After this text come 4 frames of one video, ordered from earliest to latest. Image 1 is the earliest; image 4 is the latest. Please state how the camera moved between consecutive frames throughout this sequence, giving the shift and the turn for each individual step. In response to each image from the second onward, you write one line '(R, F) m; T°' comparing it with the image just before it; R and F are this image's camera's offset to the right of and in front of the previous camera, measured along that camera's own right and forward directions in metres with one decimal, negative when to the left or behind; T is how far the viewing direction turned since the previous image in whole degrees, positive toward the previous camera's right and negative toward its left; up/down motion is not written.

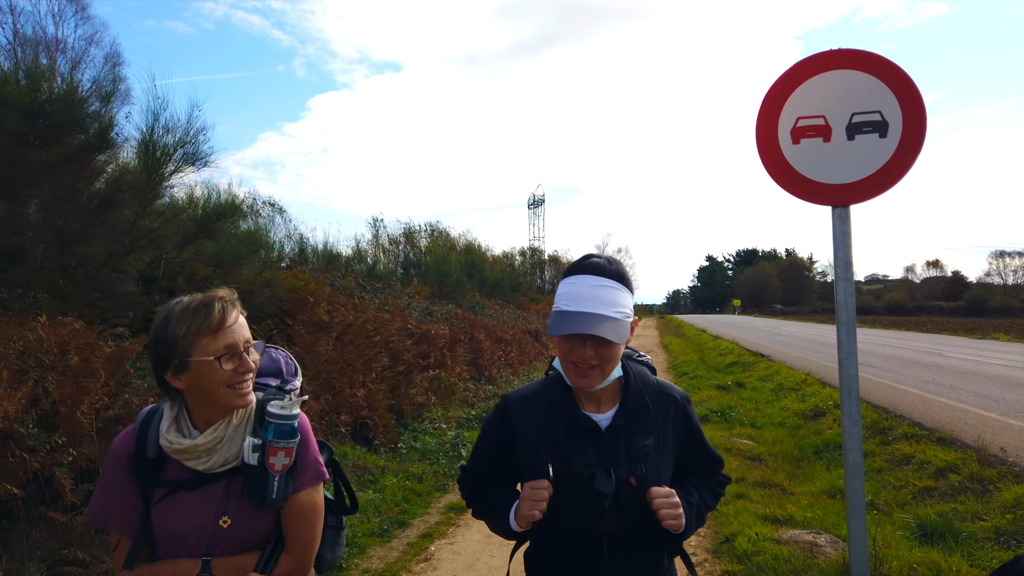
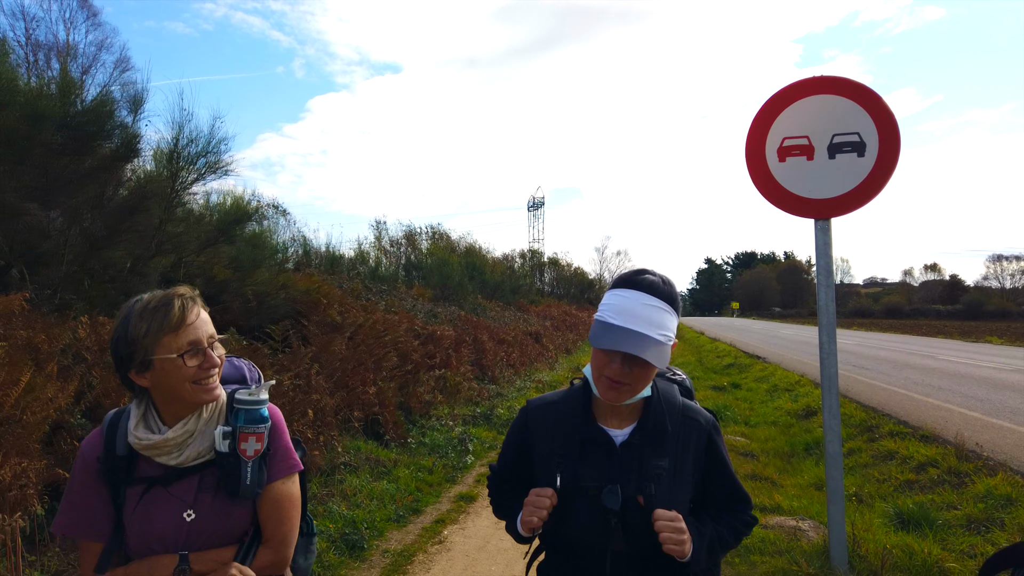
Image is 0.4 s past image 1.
(-0.1, -0.3) m; 0°
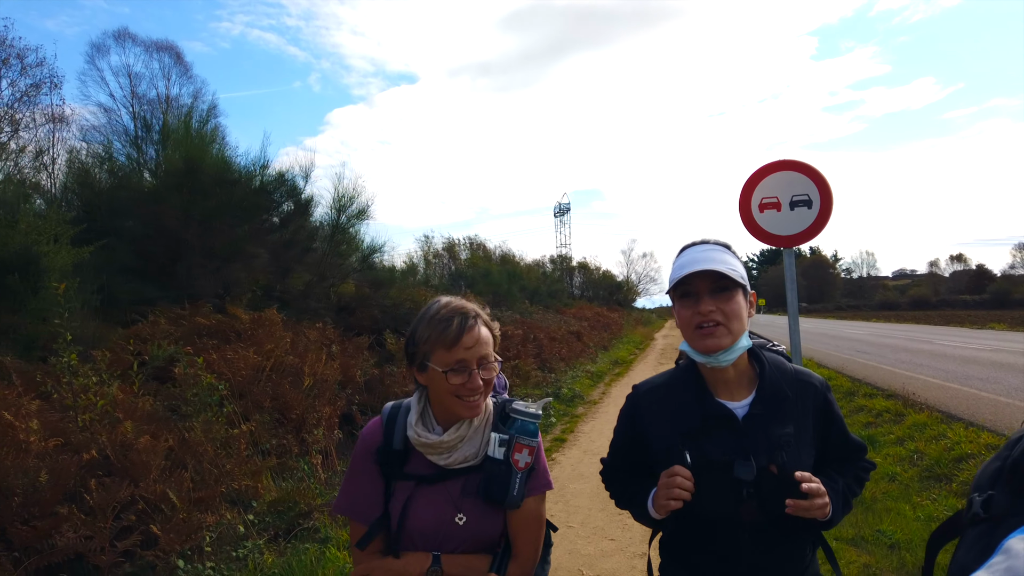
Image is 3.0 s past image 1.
(-0.5, -2.5) m; -2°
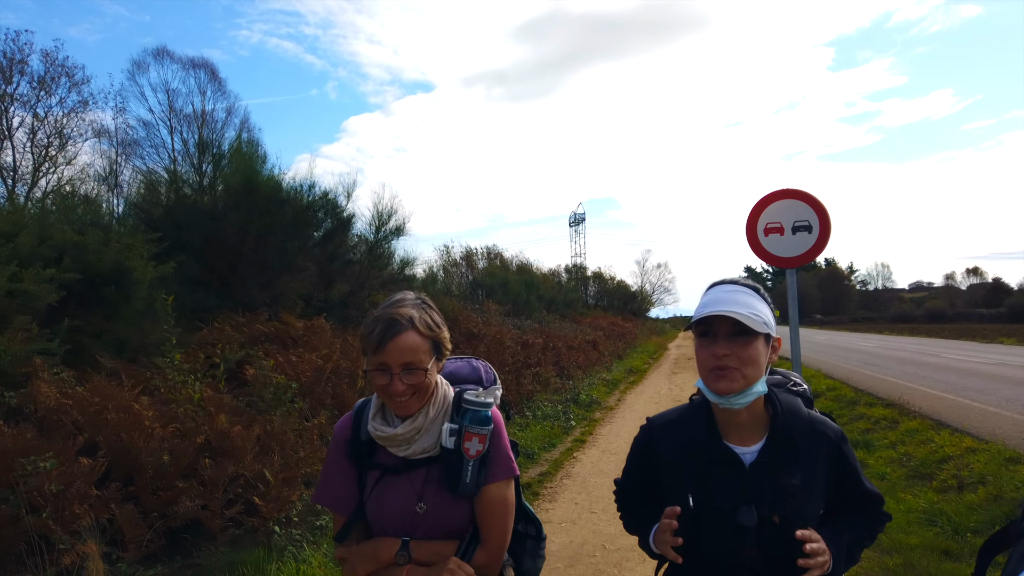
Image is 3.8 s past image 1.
(-0.1, -0.7) m; -1°
